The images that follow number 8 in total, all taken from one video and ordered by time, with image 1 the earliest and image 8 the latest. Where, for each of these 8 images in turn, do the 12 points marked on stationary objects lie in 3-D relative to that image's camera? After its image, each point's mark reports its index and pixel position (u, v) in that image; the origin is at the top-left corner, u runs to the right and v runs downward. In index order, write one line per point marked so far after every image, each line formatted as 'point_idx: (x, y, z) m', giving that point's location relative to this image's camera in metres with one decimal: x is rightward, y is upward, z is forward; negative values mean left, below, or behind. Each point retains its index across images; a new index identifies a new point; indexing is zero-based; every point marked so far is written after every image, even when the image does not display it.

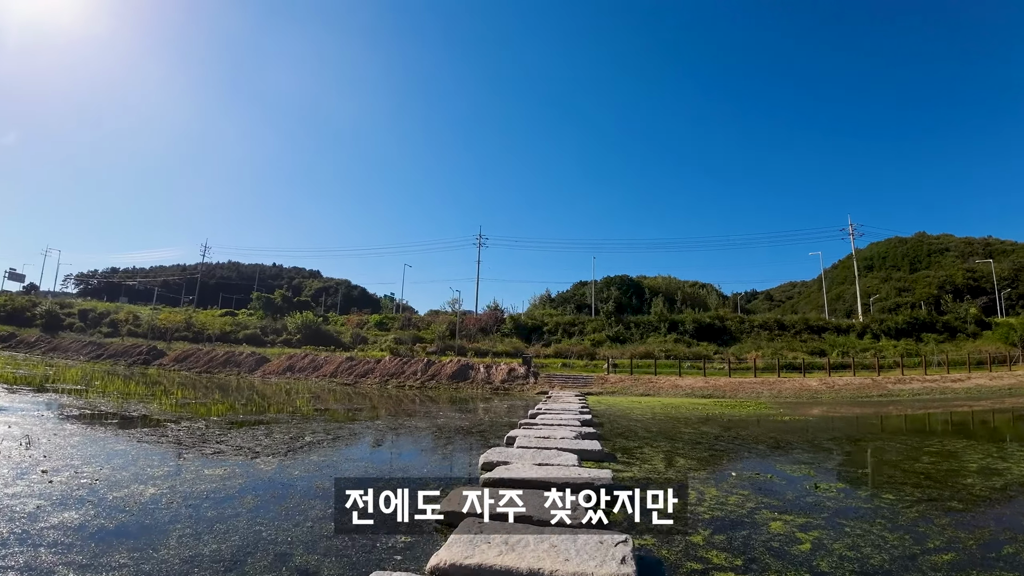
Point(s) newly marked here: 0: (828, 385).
0: (+12.7, -4.3, +20.0) m
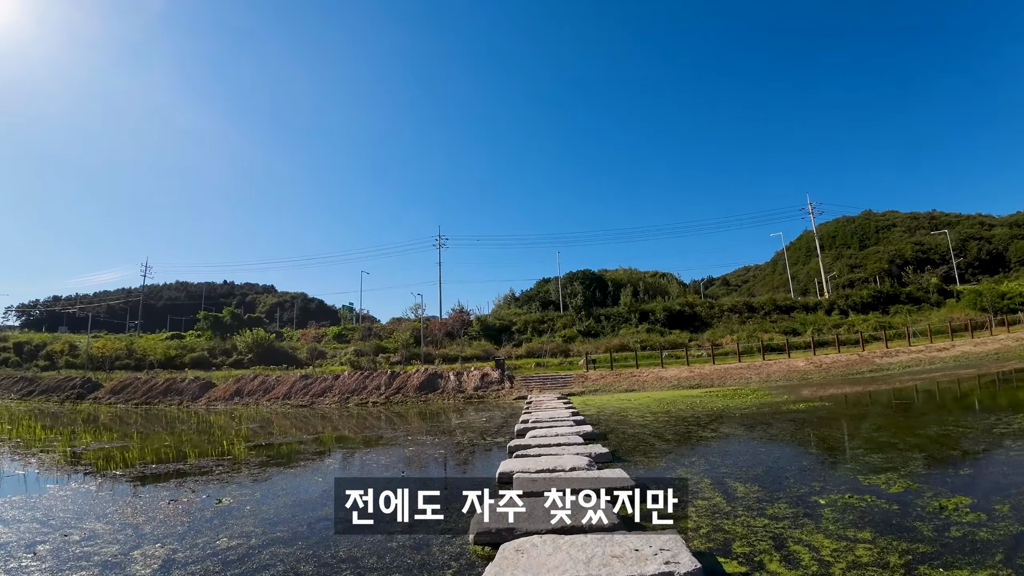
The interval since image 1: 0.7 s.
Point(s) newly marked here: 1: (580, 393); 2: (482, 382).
0: (+11.8, -3.3, +19.3) m
1: (+2.4, -3.6, +16.9) m
2: (-1.1, -3.5, +18.4) m
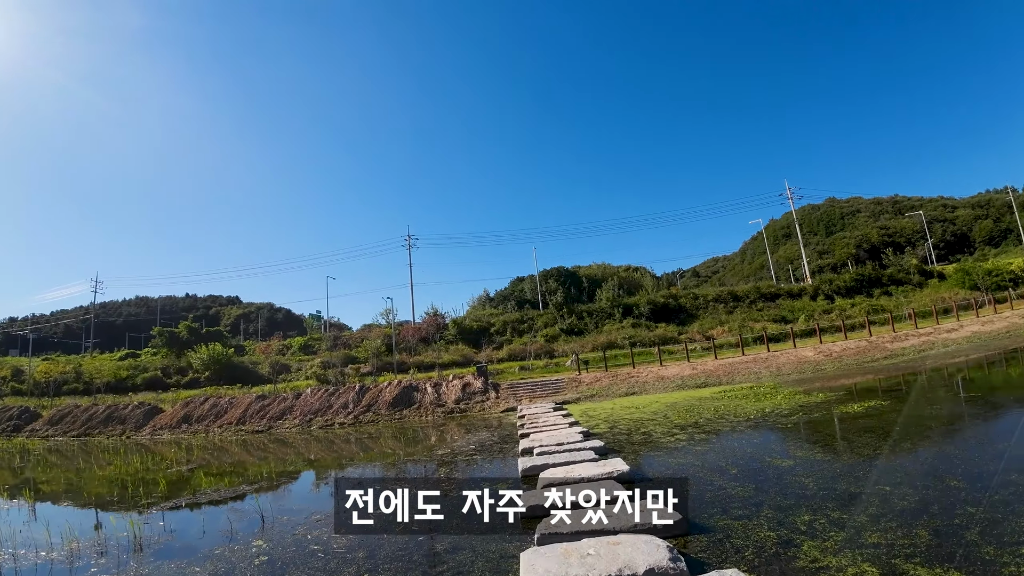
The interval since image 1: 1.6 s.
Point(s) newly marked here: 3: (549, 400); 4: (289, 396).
0: (+11.2, -2.7, +17.9) m
1: (+2.0, -3.4, +15.0) m
2: (-1.6, -3.5, +16.3) m
3: (+1.1, -3.4, +15.2) m
4: (-8.7, -4.2, +19.2) m
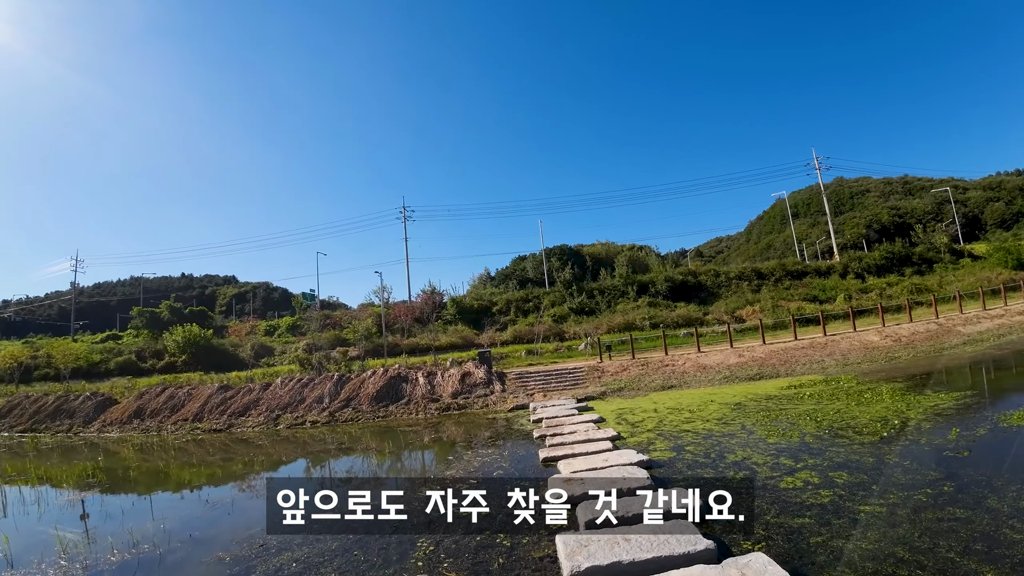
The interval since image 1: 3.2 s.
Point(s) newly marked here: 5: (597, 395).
0: (+11.5, -1.9, +15.0) m
1: (+2.2, -2.6, +12.1) m
2: (-1.3, -2.6, +13.4) m
3: (+1.4, -2.6, +12.3) m
4: (-8.5, -3.3, +16.3) m
5: (+2.1, -2.6, +12.0) m
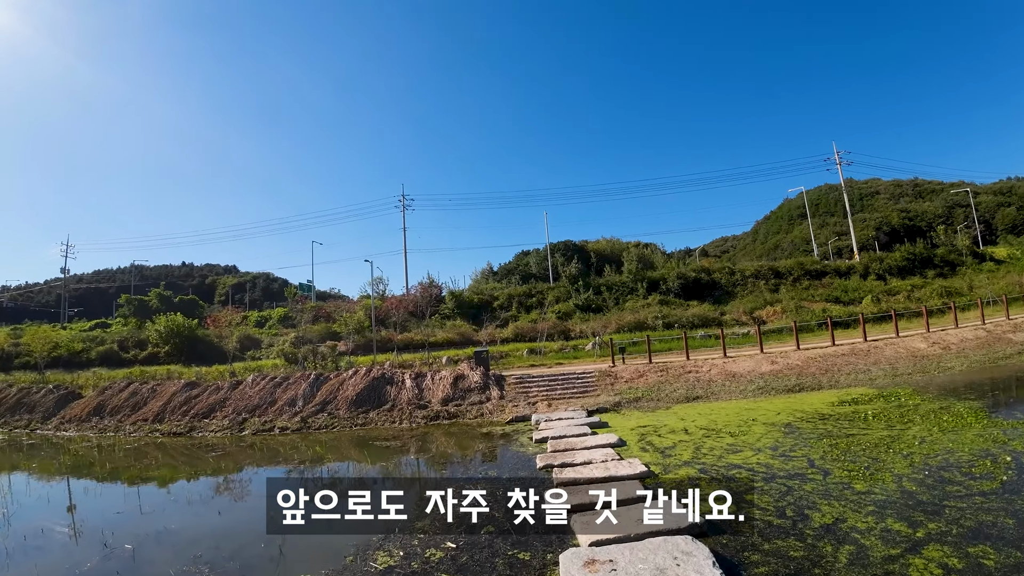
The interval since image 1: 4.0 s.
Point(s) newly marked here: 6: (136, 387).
0: (+11.5, -1.9, +13.2) m
1: (+2.2, -2.5, +10.3) m
2: (-1.4, -2.4, +11.7) m
3: (+1.4, -2.5, +10.5) m
4: (-8.5, -2.8, +14.6) m
5: (+2.0, -2.5, +10.3) m
6: (-12.7, -3.3, +16.7) m
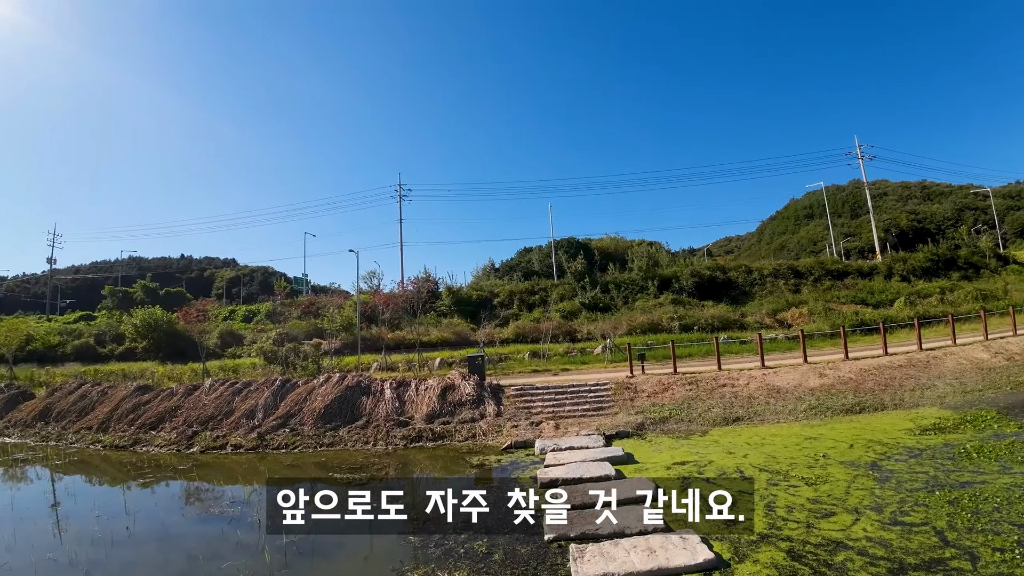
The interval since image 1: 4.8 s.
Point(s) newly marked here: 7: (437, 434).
0: (+11.5, -1.9, +11.2) m
1: (+2.2, -2.4, +8.4) m
2: (-1.4, -2.3, +9.8) m
3: (+1.3, -2.4, +8.6) m
4: (-8.5, -2.6, +12.7) m
5: (+2.0, -2.4, +8.3) m
6: (-12.8, -3.0, +14.8) m
7: (-1.3, -2.6, +8.9) m
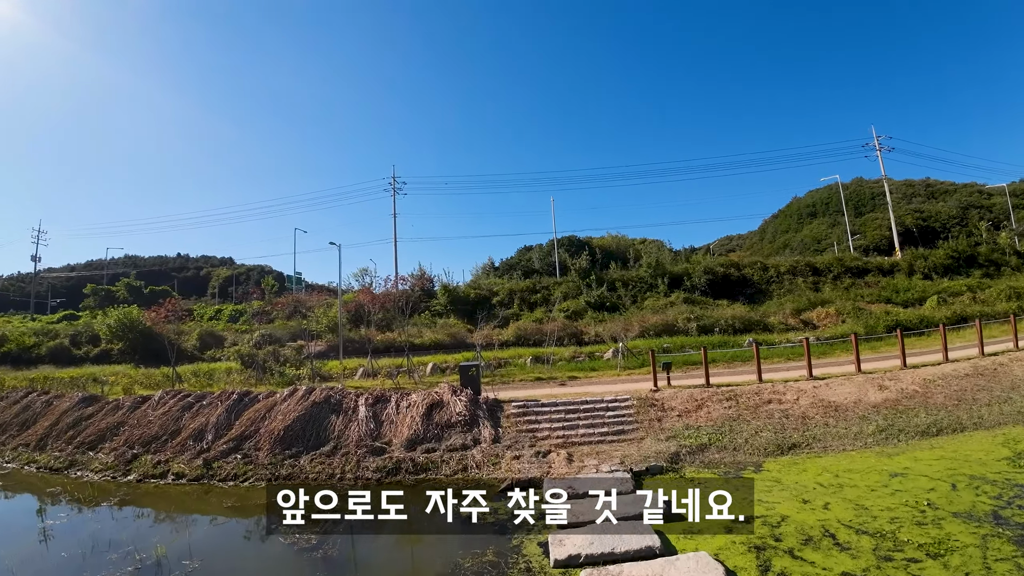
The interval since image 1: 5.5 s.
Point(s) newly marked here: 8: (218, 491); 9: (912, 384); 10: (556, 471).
0: (+11.5, -1.8, +9.5) m
1: (+2.2, -2.3, +6.6) m
2: (-1.3, -2.2, +8.0) m
3: (+1.4, -2.3, +6.9) m
4: (-8.5, -2.5, +11.0) m
5: (+2.0, -2.3, +6.6) m
6: (-12.7, -2.9, +13.1) m
7: (-1.3, -2.6, +7.2) m
8: (-4.4, -3.1, +7.6) m
9: (+7.6, -1.8, +9.4) m
10: (+0.6, -2.3, +6.5) m
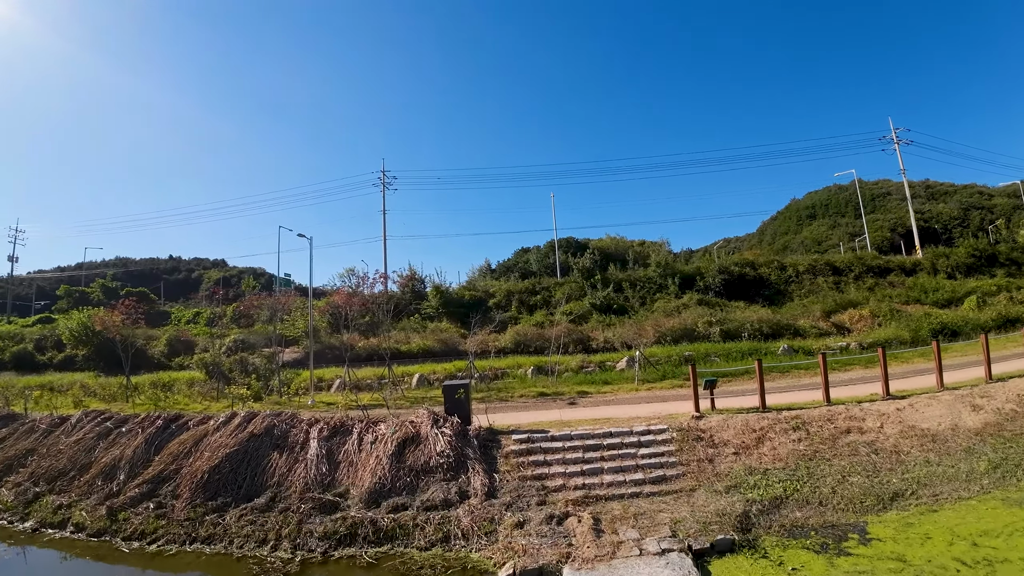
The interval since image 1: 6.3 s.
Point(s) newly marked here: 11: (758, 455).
0: (+11.5, -1.8, +7.6) m
1: (+2.2, -2.3, +4.7) m
2: (-1.3, -2.1, +6.0) m
3: (+1.4, -2.2, +4.9) m
4: (-8.5, -2.5, +8.9) m
5: (+2.1, -2.2, +4.6) m
6: (-12.8, -2.9, +11.0) m
7: (-1.3, -2.5, +5.2) m
8: (-4.4, -3.0, +5.6) m
9: (+7.6, -1.7, +7.4) m
10: (+0.6, -2.3, +4.5) m
11: (+3.0, -2.0, +6.0) m
